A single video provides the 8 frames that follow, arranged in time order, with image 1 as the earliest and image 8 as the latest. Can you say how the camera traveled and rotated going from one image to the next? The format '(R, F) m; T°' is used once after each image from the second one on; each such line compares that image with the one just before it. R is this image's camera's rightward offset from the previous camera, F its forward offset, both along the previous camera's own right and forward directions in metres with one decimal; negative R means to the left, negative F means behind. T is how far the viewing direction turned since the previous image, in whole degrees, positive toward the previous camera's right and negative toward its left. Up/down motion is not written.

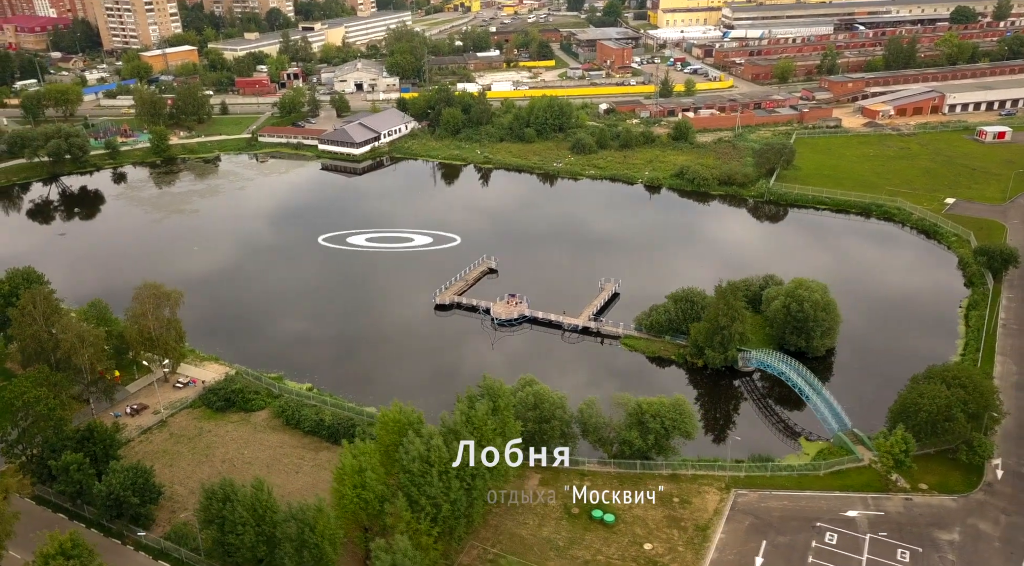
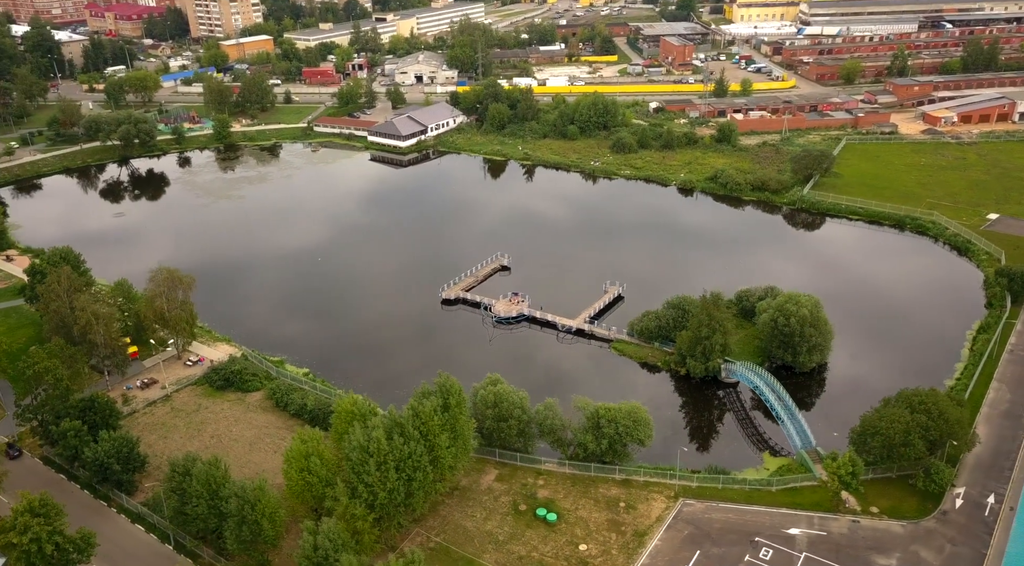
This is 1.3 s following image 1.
(+4.7, -1.1) m; -6°
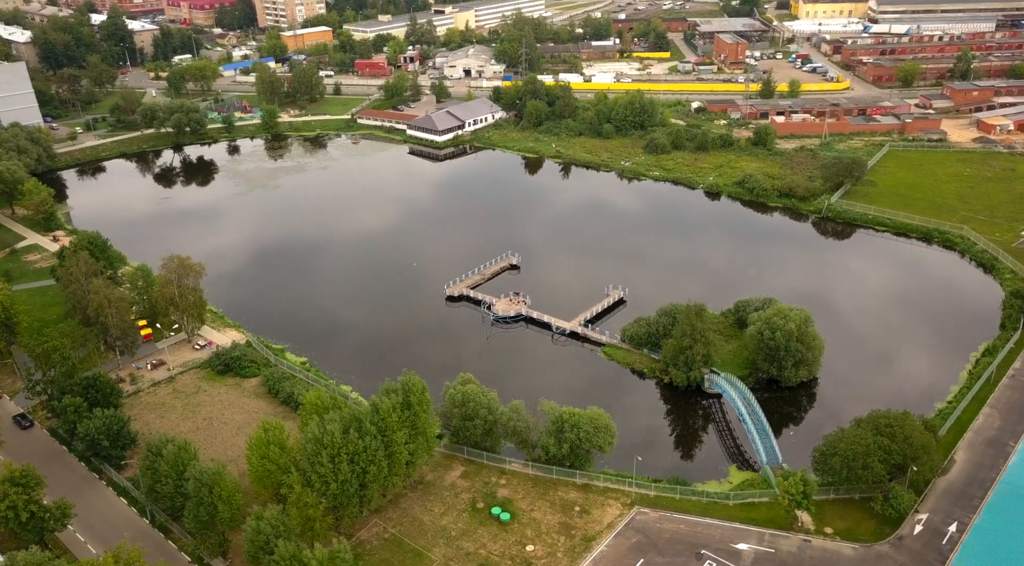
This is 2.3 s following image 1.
(+4.1, -0.7) m; -5°
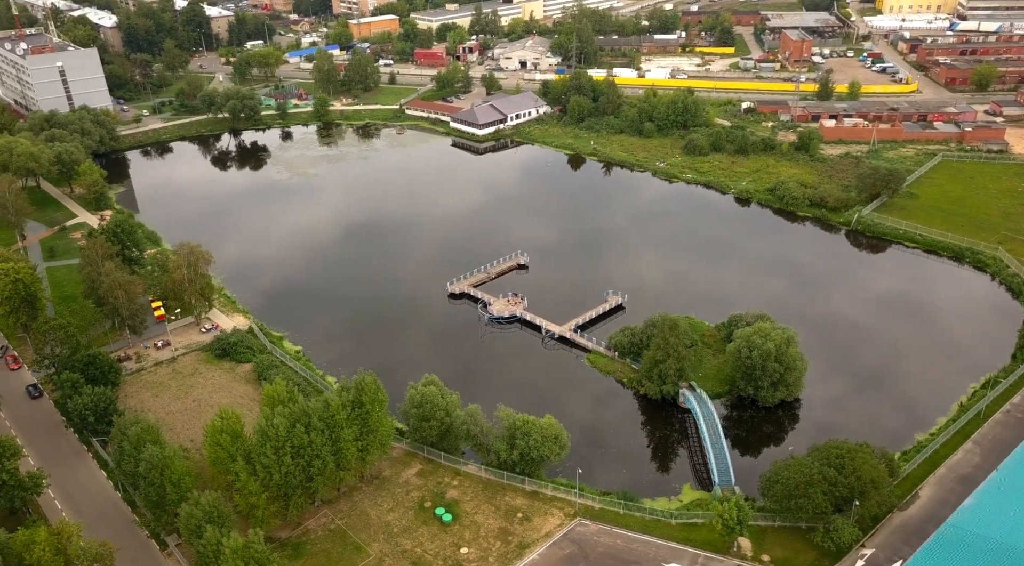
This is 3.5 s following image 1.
(+5.1, -0.3) m; -6°
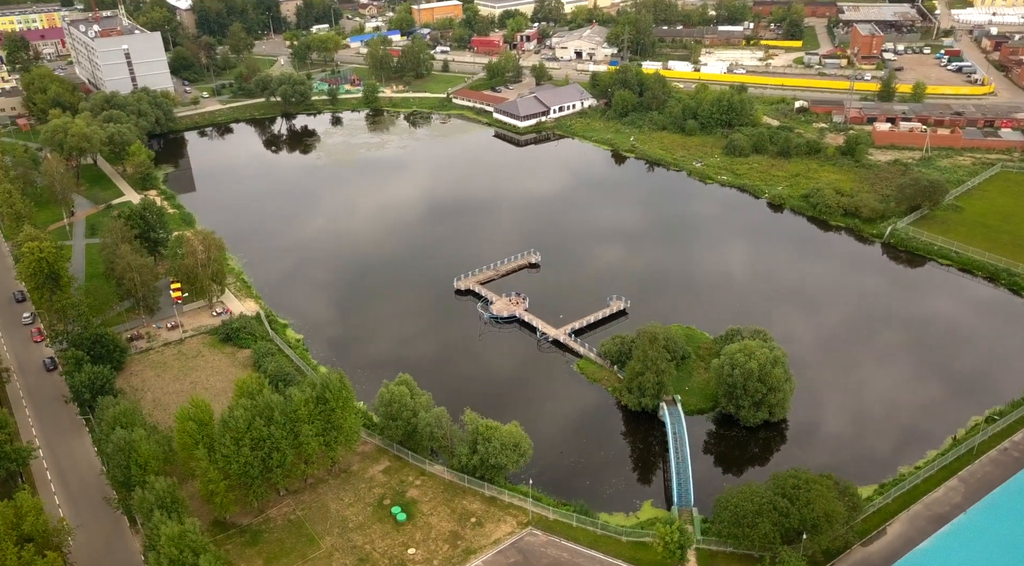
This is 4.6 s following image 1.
(+4.6, +0.1) m; -5°
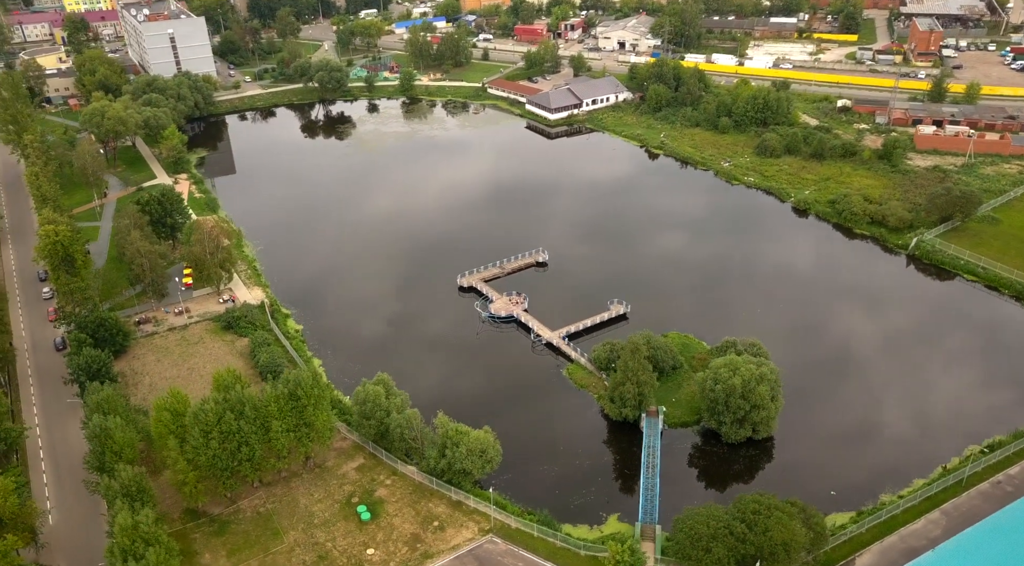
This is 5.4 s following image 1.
(+3.6, +0.3) m; -4°
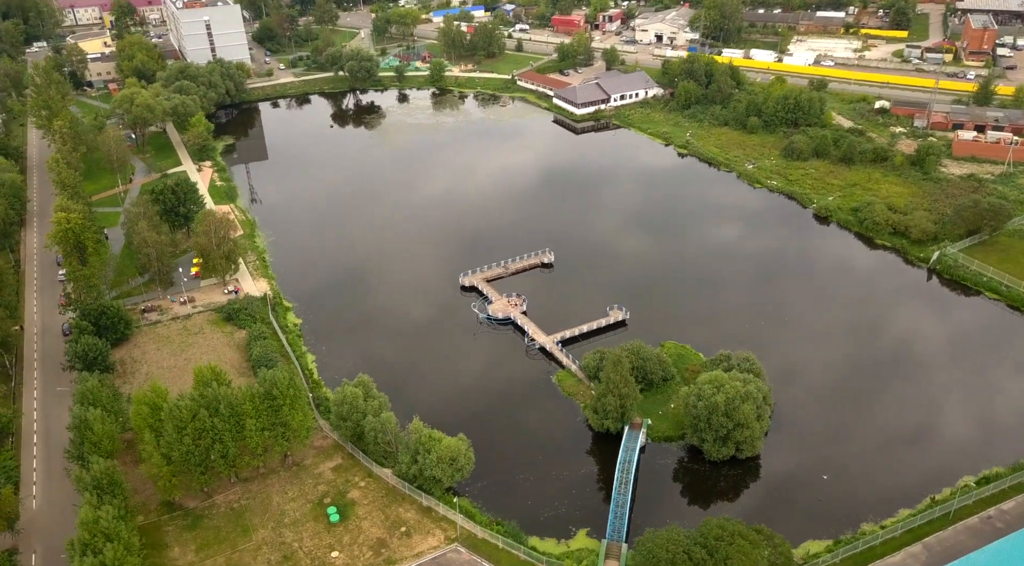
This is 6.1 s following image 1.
(+3.0, +0.5) m; -3°
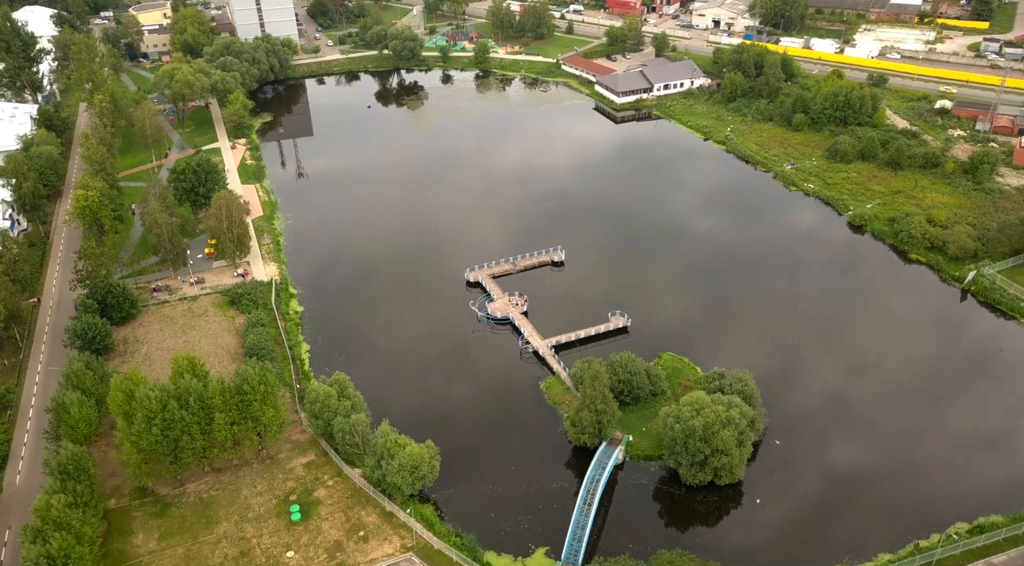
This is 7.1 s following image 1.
(+3.9, +1.0) m; -5°
